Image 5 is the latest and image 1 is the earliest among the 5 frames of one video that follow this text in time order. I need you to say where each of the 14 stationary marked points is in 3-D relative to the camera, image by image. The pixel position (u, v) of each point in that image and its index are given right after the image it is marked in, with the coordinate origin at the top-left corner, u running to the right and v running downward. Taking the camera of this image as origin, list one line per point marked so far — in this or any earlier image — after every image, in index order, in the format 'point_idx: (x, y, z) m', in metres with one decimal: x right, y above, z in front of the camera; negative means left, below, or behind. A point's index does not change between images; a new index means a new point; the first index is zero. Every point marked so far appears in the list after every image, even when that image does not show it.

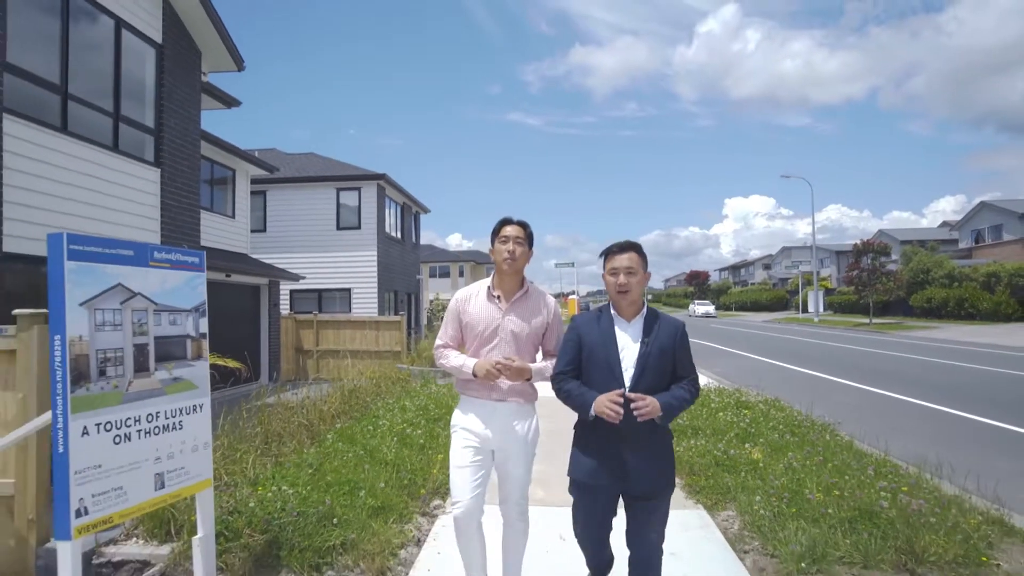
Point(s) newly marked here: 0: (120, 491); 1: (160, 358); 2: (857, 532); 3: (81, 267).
0: (-1.7, -0.9, +3.2) m
1: (-1.7, -0.3, +3.5) m
2: (+2.0, -1.4, +4.2) m
3: (-1.8, +0.1, +3.0) m
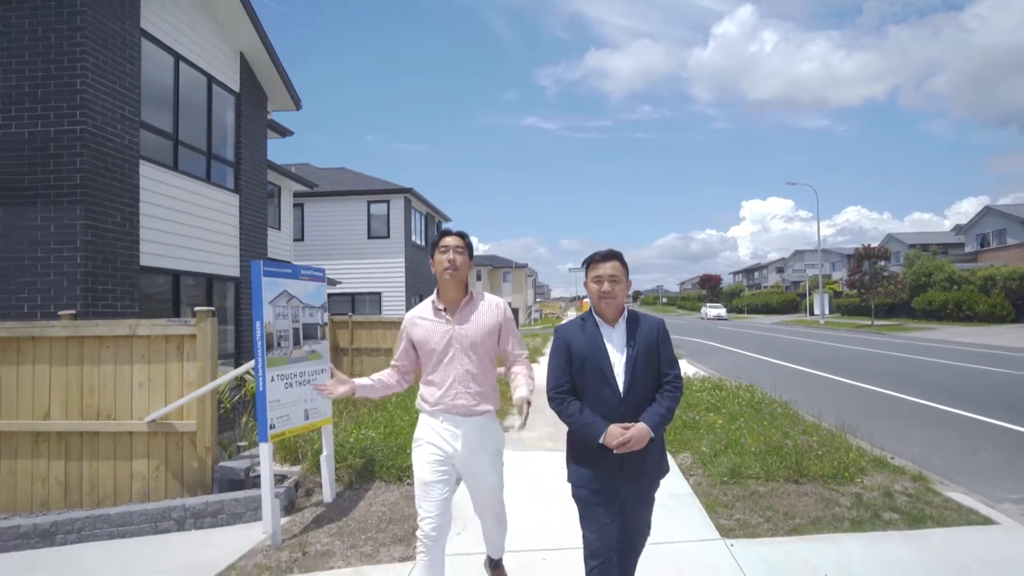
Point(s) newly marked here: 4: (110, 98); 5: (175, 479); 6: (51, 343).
0: (-1.6, -0.9, +5.1) m
1: (-1.6, -0.4, +5.5) m
2: (+2.2, -1.4, +6.1) m
3: (-1.7, +0.1, +5.0) m
4: (-4.5, +2.1, +8.2) m
5: (-2.9, -1.6, +6.1) m
6: (-4.0, -0.5, +6.3) m
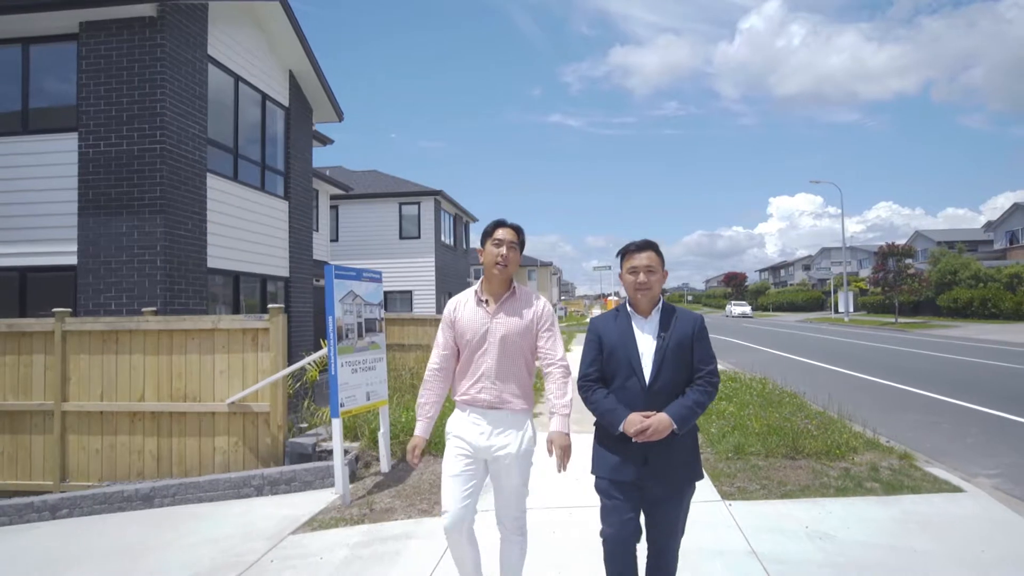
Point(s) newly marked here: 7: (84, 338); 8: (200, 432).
0: (-1.3, -0.9, +6.1) m
1: (-1.3, -0.4, +6.4) m
2: (+2.5, -1.4, +6.9) m
3: (-1.4, +0.1, +5.9) m
4: (-4.2, +2.1, +9.2) m
5: (-2.6, -1.6, +7.1) m
6: (-3.7, -0.5, +7.3) m
7: (-4.4, -0.5, +7.4) m
8: (-3.1, -1.4, +7.2) m
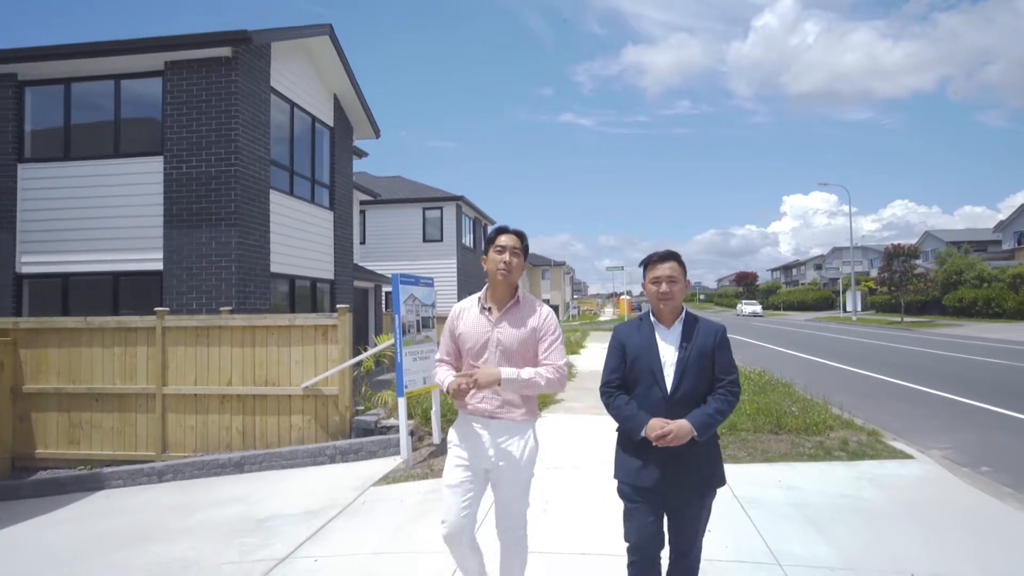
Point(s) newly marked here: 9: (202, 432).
0: (-1.0, -1.0, +7.4) m
1: (-1.0, -0.4, +7.7) m
2: (+2.8, -1.5, +8.2) m
3: (-1.1, 0.0, +7.3) m
4: (-3.8, +2.1, +10.6) m
5: (-2.2, -1.7, +8.5) m
6: (-3.4, -0.5, +8.7) m
7: (-4.0, -0.5, +8.8) m
8: (-2.8, -1.5, +8.6) m
9: (-3.7, -1.7, +8.7) m
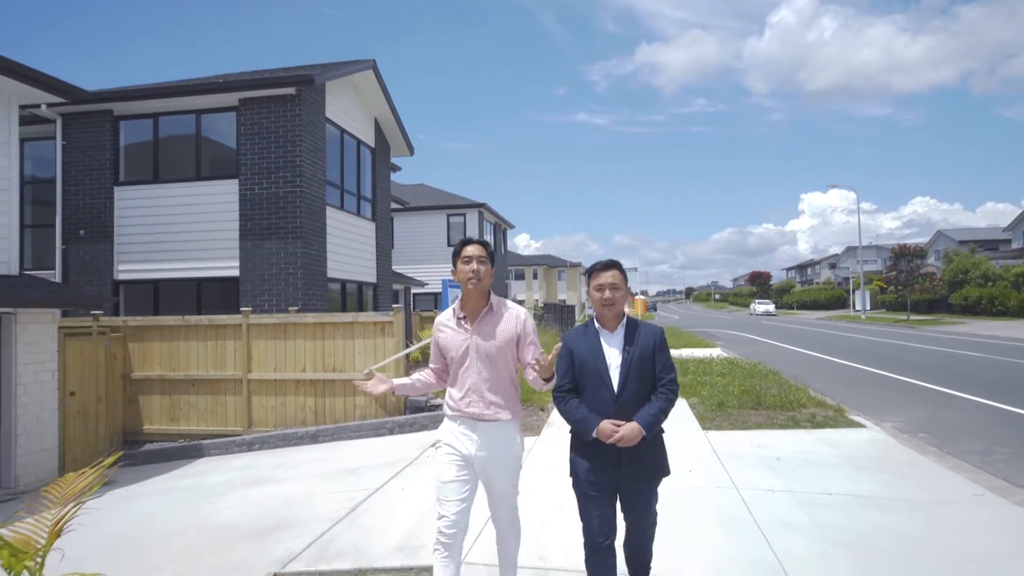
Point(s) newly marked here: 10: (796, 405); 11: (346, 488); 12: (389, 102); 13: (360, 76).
0: (-0.7, -1.0, +9.2) m
1: (-0.6, -0.4, +9.5) m
2: (+3.1, -1.5, +9.9) m
3: (-0.8, 0.0, +9.0) m
4: (-3.4, +2.1, +12.4) m
5: (-1.9, -1.7, +10.2) m
6: (-3.0, -0.6, +10.5) m
7: (-3.7, -0.6, +10.6) m
8: (-2.4, -1.5, +10.4) m
9: (-3.4, -1.8, +10.5) m
10: (+3.7, -1.5, +9.6) m
11: (-1.6, -1.9, +6.8) m
12: (-2.6, +4.0, +15.4) m
13: (-3.0, +4.2, +14.3) m
